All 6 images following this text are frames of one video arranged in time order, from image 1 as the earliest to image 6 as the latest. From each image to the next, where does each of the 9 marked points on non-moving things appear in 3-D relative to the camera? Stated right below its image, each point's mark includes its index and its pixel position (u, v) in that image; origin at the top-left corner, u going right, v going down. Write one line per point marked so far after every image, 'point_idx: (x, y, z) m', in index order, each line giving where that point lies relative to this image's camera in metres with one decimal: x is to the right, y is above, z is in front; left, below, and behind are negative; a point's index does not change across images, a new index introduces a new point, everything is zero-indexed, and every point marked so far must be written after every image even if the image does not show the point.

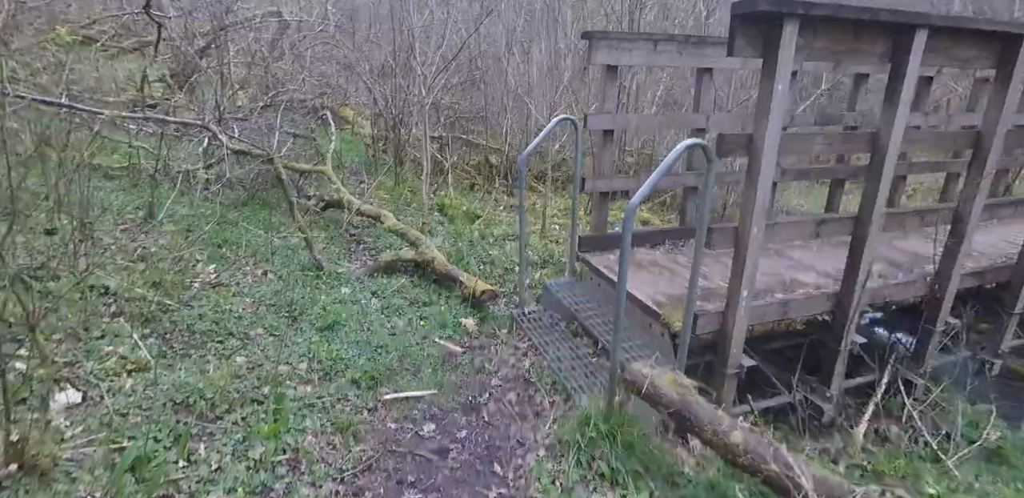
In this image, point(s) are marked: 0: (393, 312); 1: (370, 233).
0: (-0.8, -0.4, +3.6) m
1: (-1.2, +0.1, +4.7) m
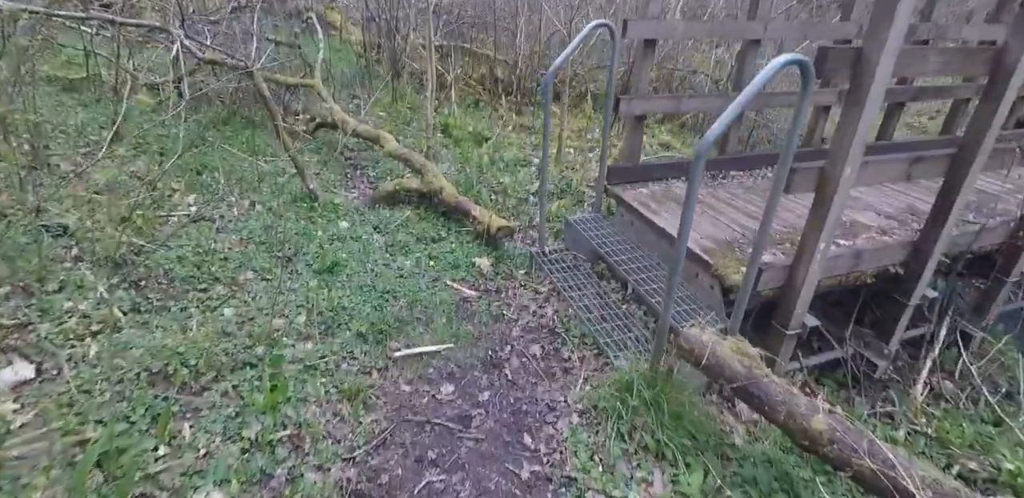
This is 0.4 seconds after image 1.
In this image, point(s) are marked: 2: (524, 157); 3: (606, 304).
0: (-0.7, 0.0, +3.3) m
1: (-1.1, +0.7, +4.3) m
2: (+0.1, +0.8, +4.8) m
3: (+0.5, -0.3, +3.2) m
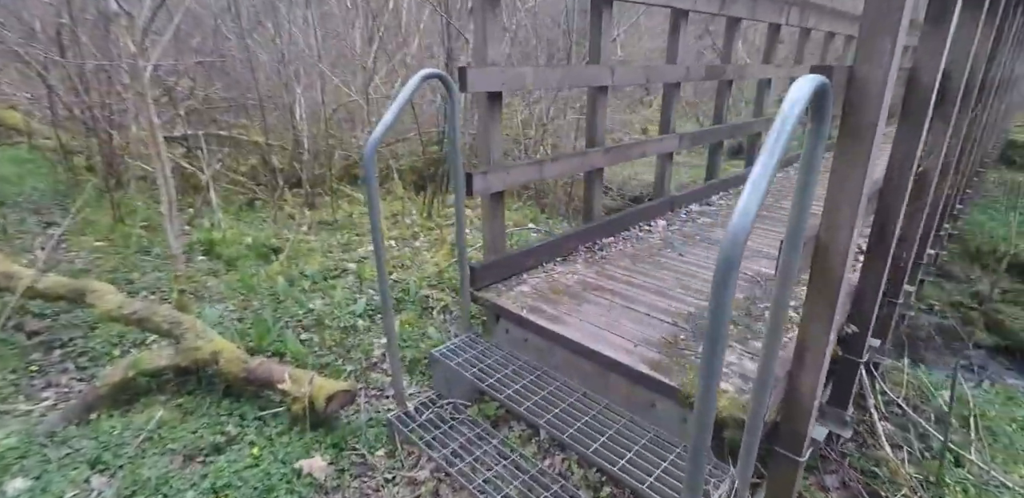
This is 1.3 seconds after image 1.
0: (-1.1, -0.8, +1.7) m
1: (-2.0, -0.3, +2.6) m
2: (-1.1, -0.1, +3.6) m
3: (+0.1, -0.9, +2.0) m
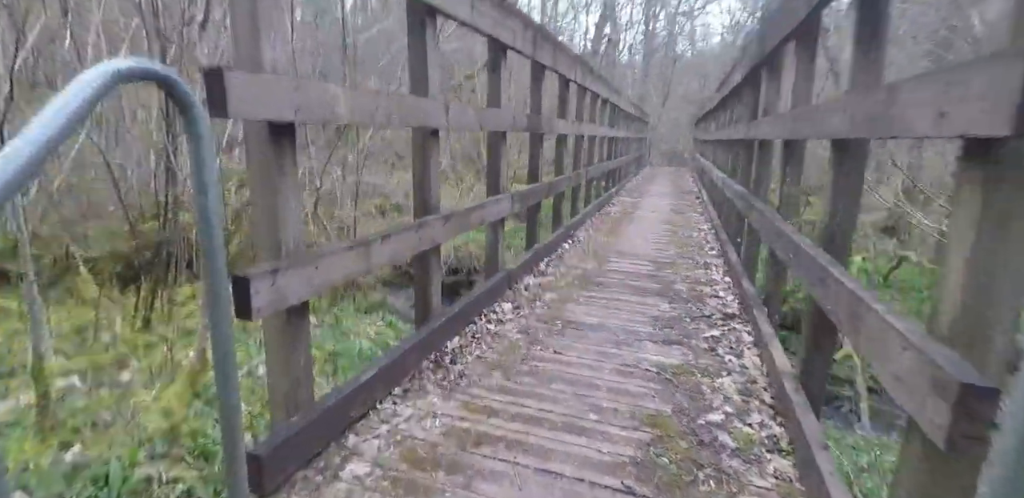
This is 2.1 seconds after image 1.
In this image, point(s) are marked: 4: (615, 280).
0: (-1.0, -1.1, 0.0) m
1: (-2.2, -0.8, +0.5) m
2: (-1.9, -0.7, +1.7) m
3: (-0.1, -1.2, +0.8) m
4: (+0.7, -0.2, +3.6) m
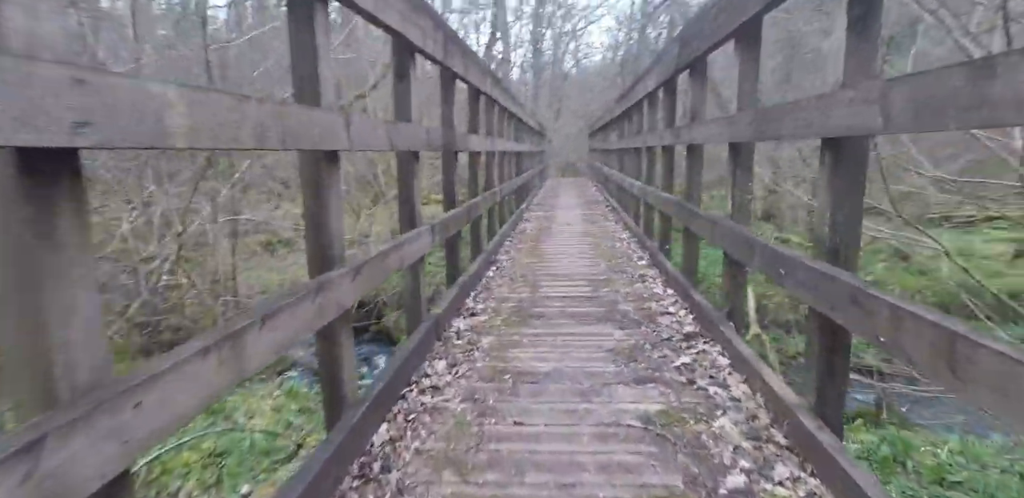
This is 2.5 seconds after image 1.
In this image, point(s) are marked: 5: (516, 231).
0: (-0.7, -1.3, -0.6) m
1: (-2.0, -1.1, -0.4) m
2: (-1.9, -1.0, +0.9) m
3: (+0.1, -1.3, +0.3) m
4: (+0.2, -0.3, +3.2) m
5: (+0.1, +0.2, +6.2) m
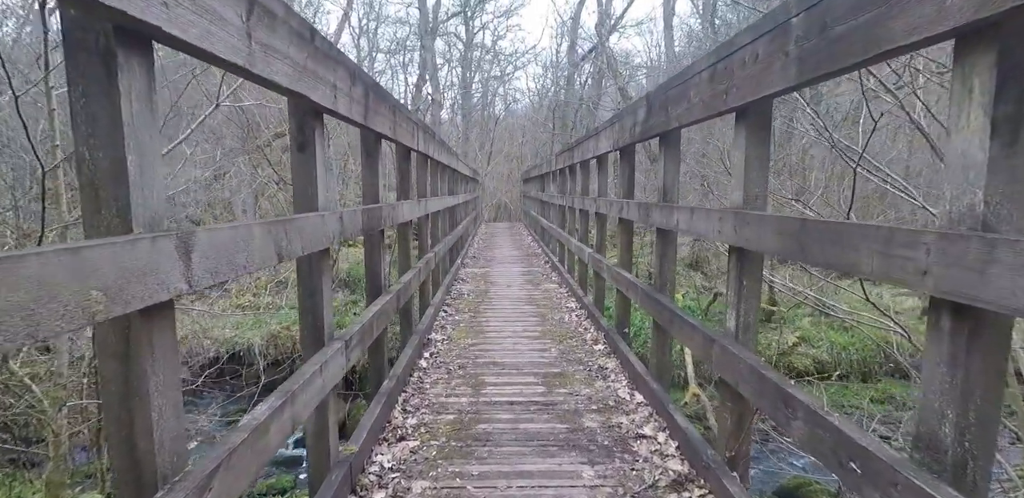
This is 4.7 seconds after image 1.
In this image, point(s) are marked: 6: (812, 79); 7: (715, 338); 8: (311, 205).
0: (-0.5, -1.5, -1.4) m
1: (-1.8, -1.3, -1.3) m
2: (-1.8, -1.3, 0.0) m
3: (+0.2, -1.5, -0.4) m
4: (0.0, -0.8, +2.6) m
5: (-0.6, -0.5, +5.5) m
6: (+0.7, +0.4, +1.4) m
7: (+0.7, -0.3, +1.9) m
8: (-0.6, +0.1, +1.7) m
